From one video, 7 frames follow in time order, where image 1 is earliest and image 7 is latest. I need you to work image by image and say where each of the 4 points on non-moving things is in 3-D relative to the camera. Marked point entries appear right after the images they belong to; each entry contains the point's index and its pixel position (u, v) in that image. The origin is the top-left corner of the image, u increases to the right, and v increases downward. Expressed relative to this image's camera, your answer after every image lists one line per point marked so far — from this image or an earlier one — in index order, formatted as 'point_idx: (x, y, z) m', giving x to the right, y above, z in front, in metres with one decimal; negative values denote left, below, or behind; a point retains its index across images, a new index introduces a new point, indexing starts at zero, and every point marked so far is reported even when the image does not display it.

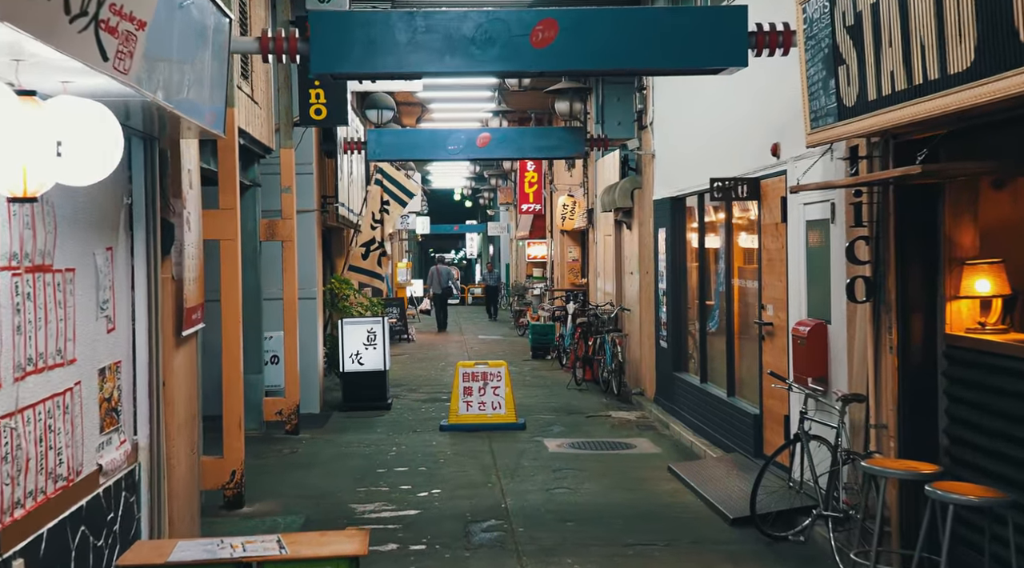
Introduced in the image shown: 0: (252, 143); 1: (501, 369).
0: (-2.8, +1.5, +12.1) m
1: (-0.1, -1.0, +13.5) m
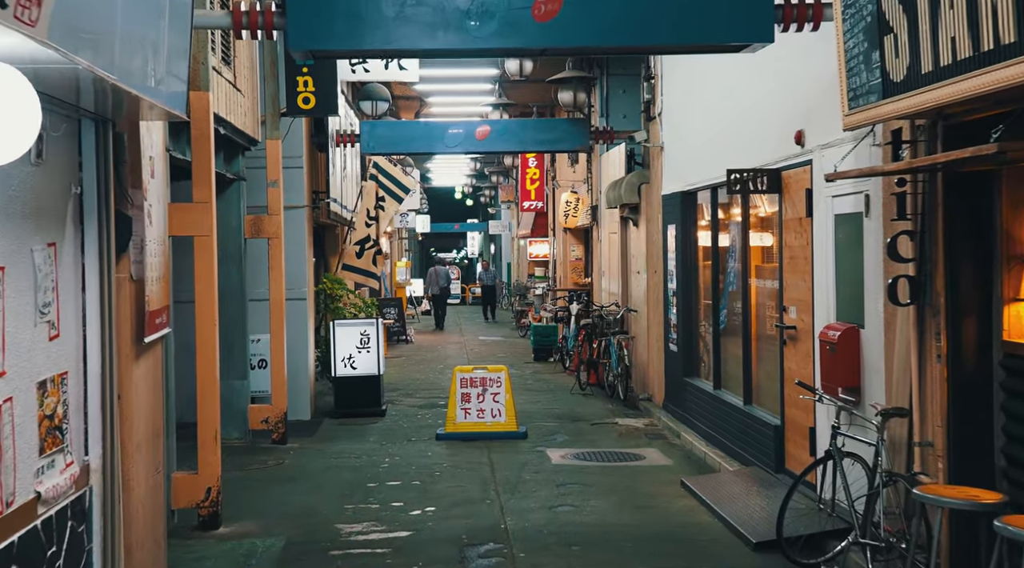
0: (-2.8, +1.5, +11.4) m
1: (-0.1, -1.0, +12.8) m
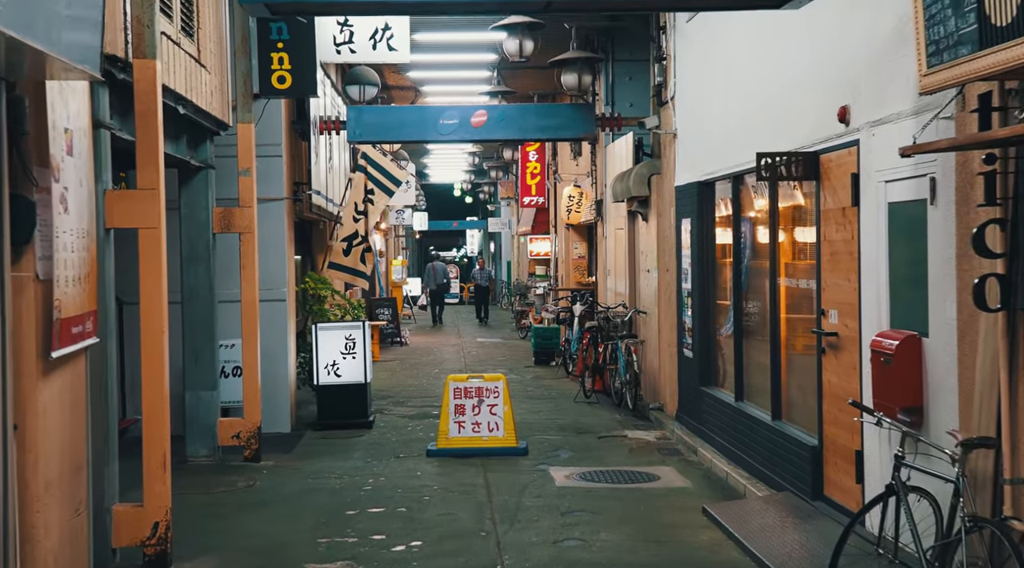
0: (-2.8, +1.5, +10.1) m
1: (-0.1, -1.0, +11.5) m
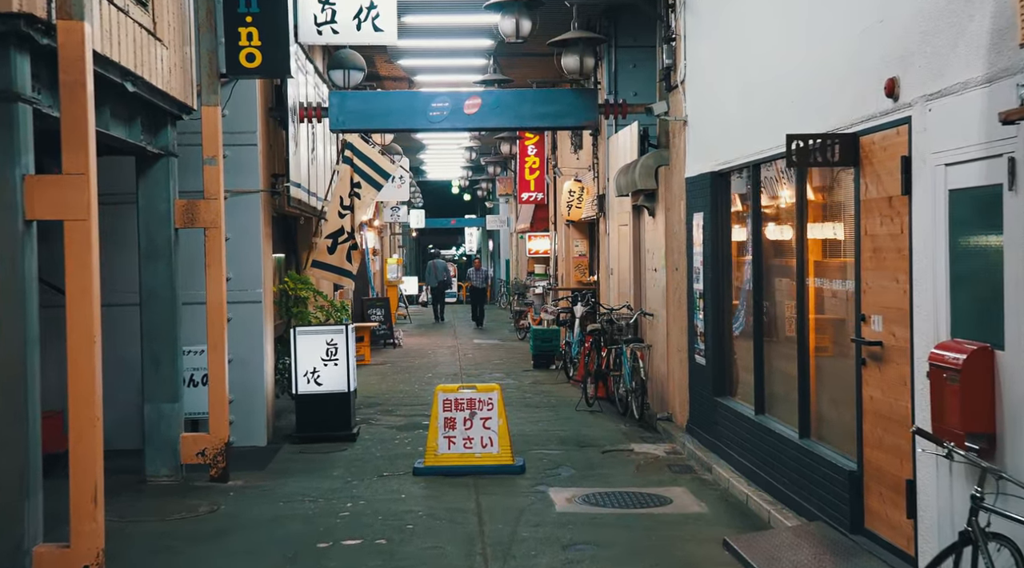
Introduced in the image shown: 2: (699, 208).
0: (-2.8, +1.5, +9.0) m
1: (-0.2, -1.0, +10.4) m
2: (+1.9, +0.8, +11.4) m
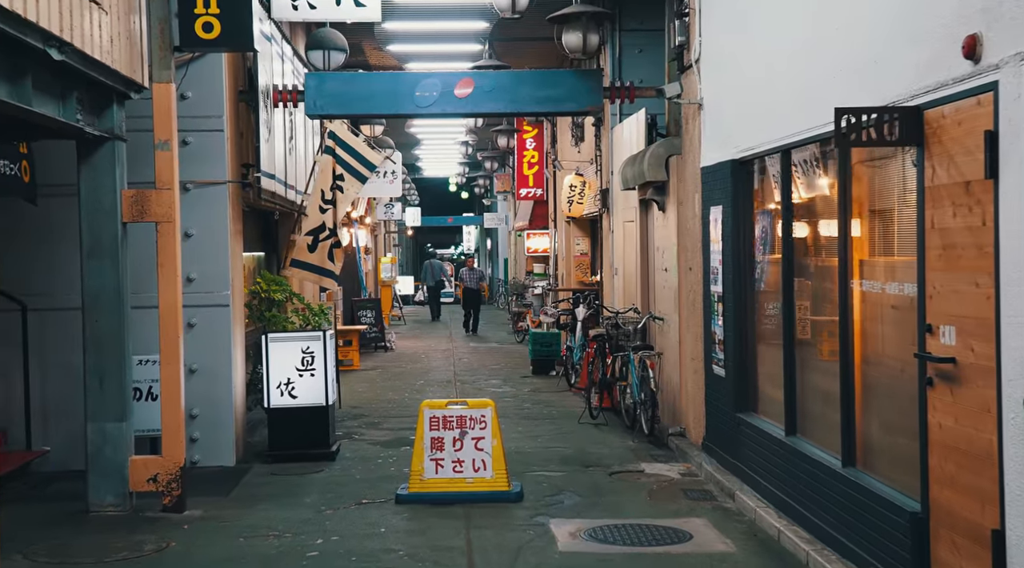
0: (-2.9, +1.5, +7.8) m
1: (-0.2, -1.0, +9.2) m
2: (+1.9, +0.8, +10.2) m
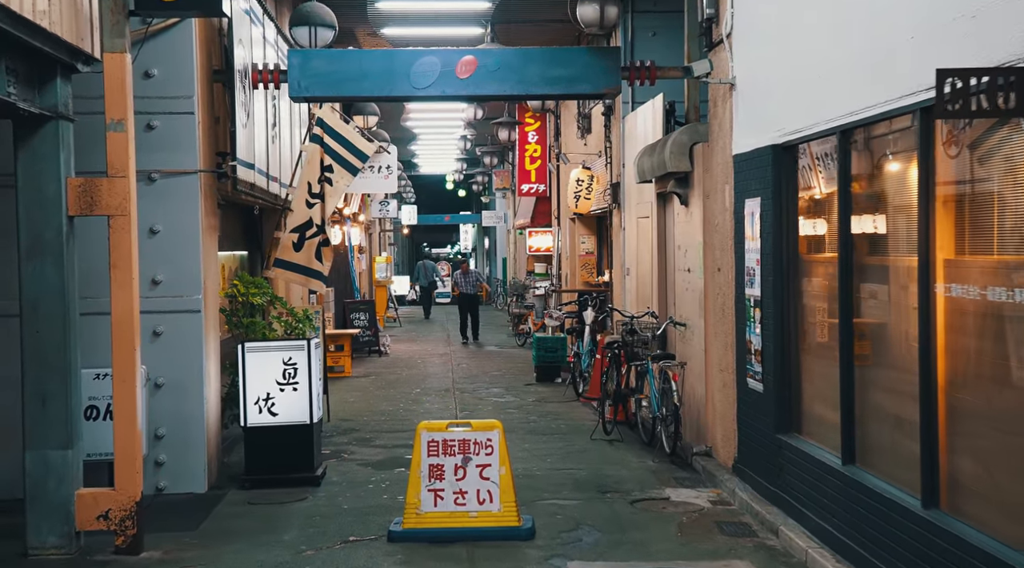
0: (-2.8, +1.5, +6.6) m
1: (-0.1, -1.1, +8.0) m
2: (+1.9, +0.7, +9.0) m
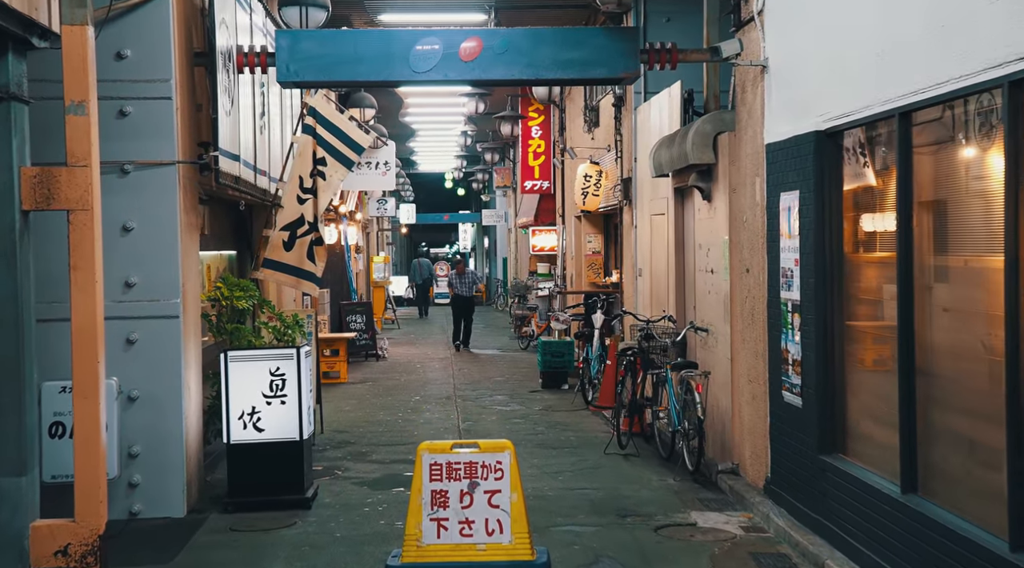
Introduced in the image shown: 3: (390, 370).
0: (-2.7, +1.4, +5.7) m
1: (-0.1, -1.1, +7.1) m
2: (+2.0, +0.7, +8.1) m
3: (-2.0, -1.4, +18.9) m
